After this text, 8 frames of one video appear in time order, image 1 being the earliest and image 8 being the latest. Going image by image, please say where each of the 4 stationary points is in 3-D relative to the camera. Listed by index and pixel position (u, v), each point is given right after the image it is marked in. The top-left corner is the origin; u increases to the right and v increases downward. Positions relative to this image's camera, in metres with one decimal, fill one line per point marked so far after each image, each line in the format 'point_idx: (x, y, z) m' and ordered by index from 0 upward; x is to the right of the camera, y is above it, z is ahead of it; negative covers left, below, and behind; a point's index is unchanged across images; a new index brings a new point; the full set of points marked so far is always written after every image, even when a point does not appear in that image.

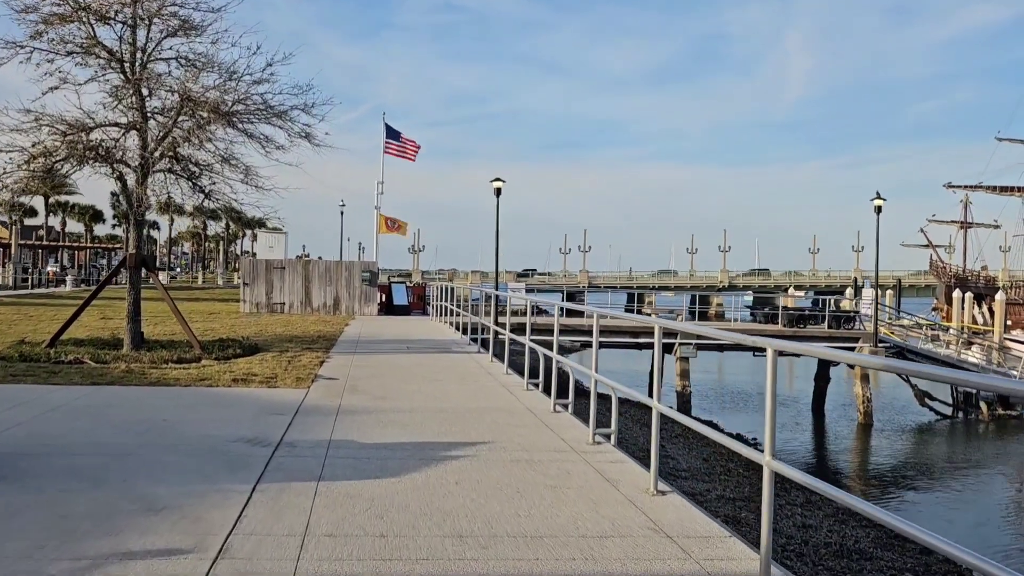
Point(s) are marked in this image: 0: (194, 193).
0: (-4.4, +1.3, +10.8) m
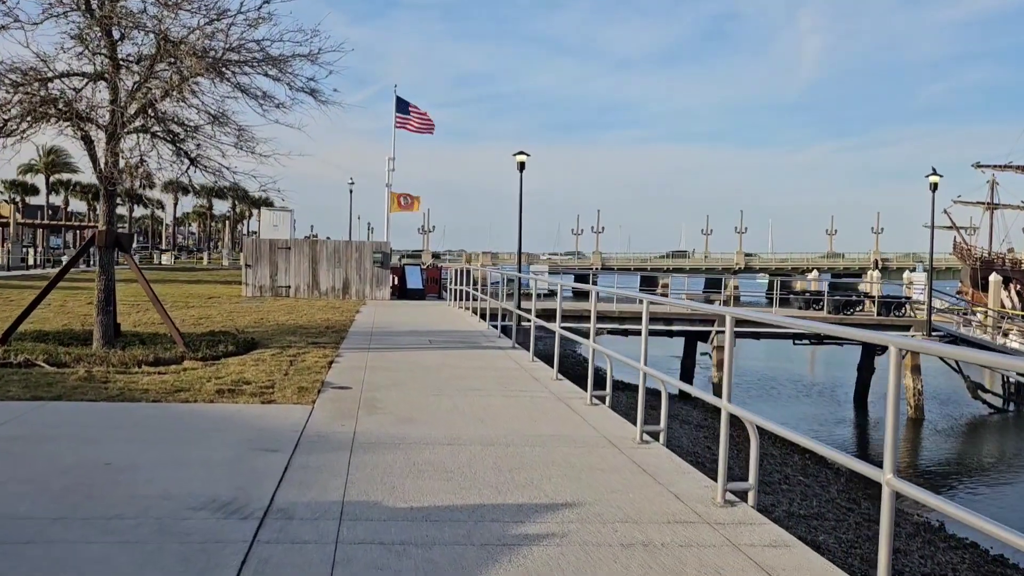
0: (-3.9, +1.5, +9.1) m
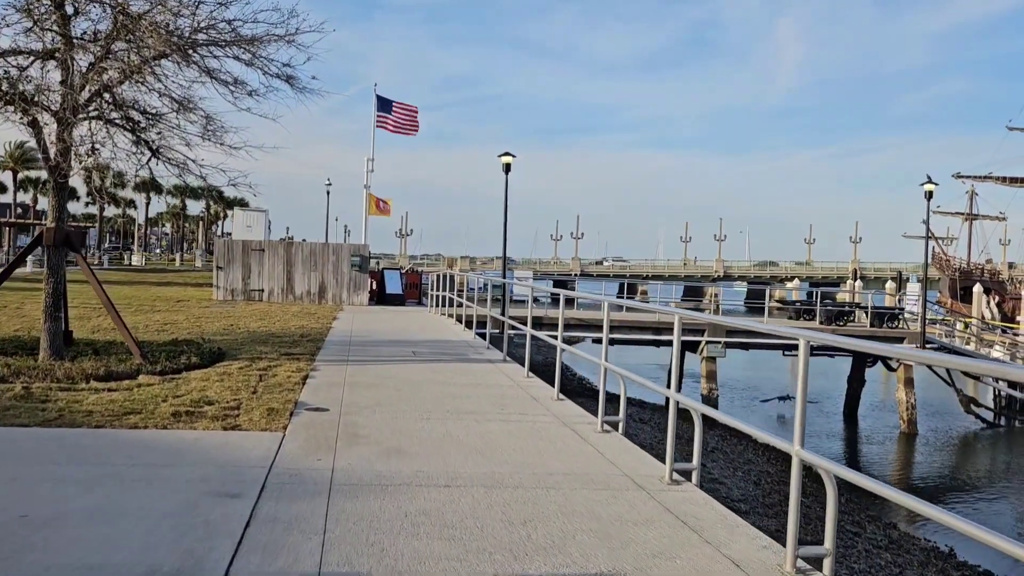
0: (-3.9, +1.4, +8.2) m
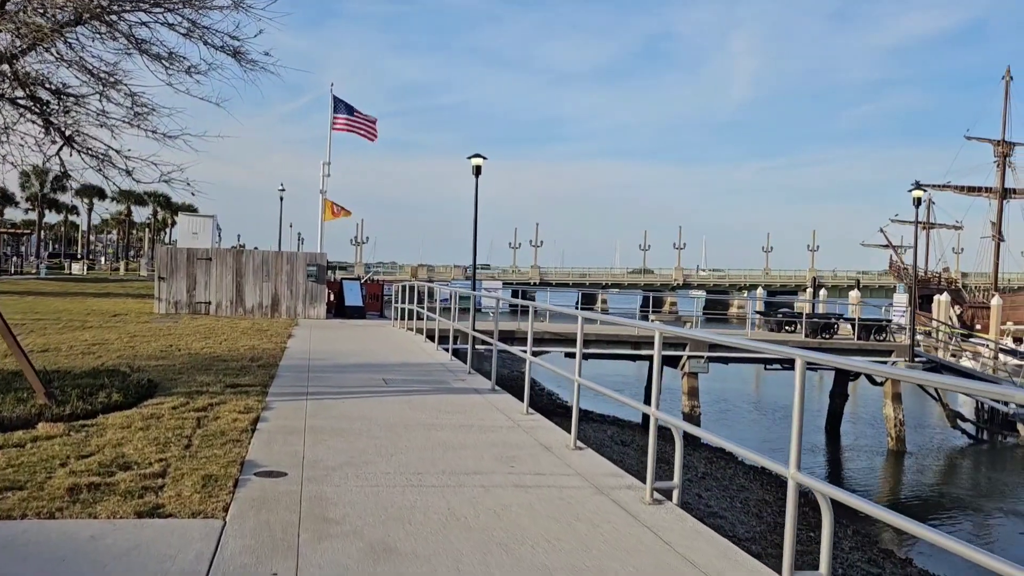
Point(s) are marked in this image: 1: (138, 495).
0: (-3.9, +1.3, +6.7) m
1: (-1.9, -1.1, +4.1) m
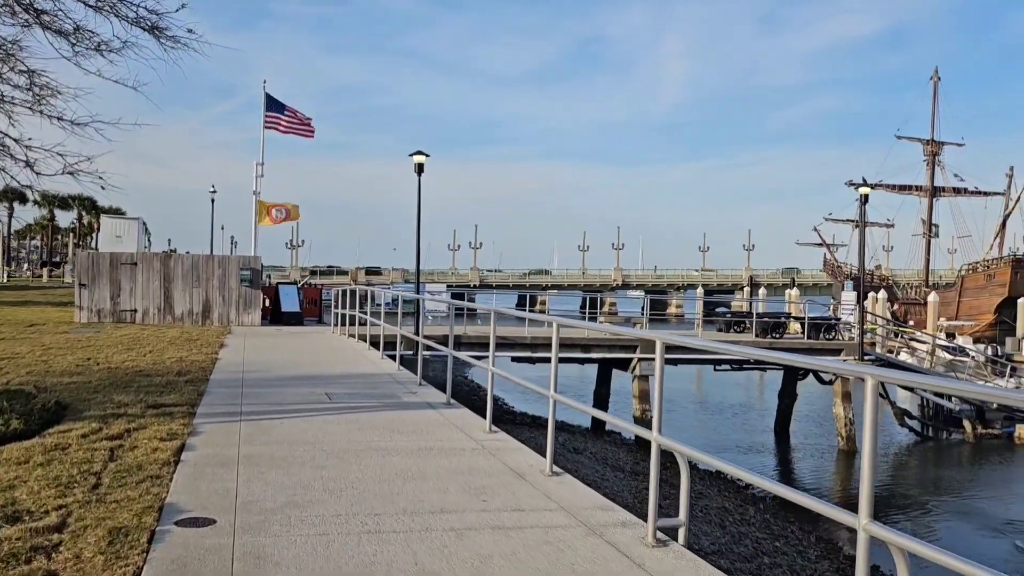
0: (-4.2, +1.2, +5.7) m
1: (-2.0, -1.1, +3.2) m
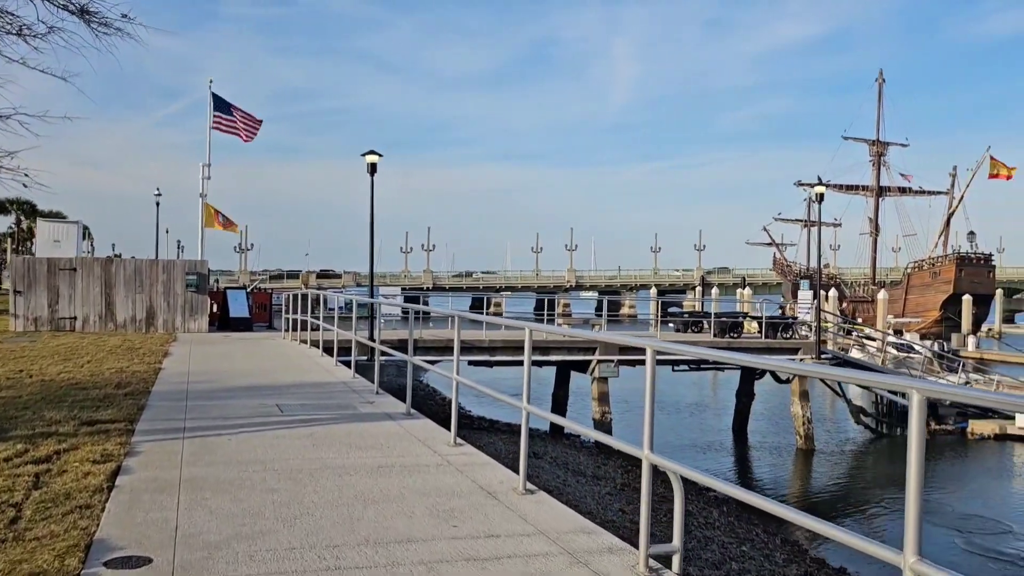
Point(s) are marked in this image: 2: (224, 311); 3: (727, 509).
0: (-4.5, +1.1, +5.1) m
1: (-2.1, -1.1, +2.8) m
2: (-7.1, -0.6, +19.4) m
3: (+3.5, -3.6, +12.9) m
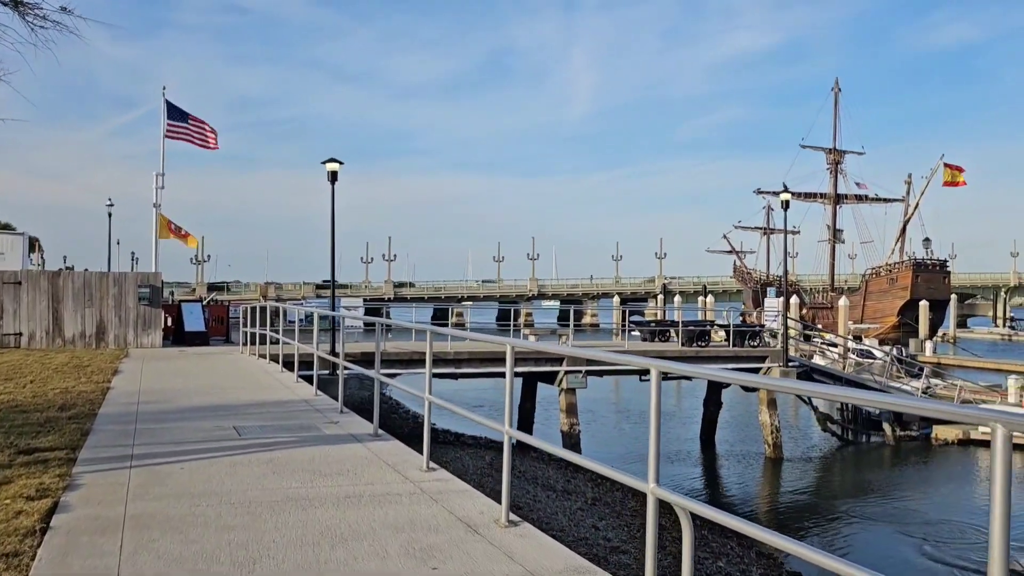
0: (-4.6, +1.0, +4.5) m
1: (-2.1, -1.2, +2.3) m
2: (-7.9, -0.9, +18.7) m
3: (+3.1, -3.8, +12.7) m
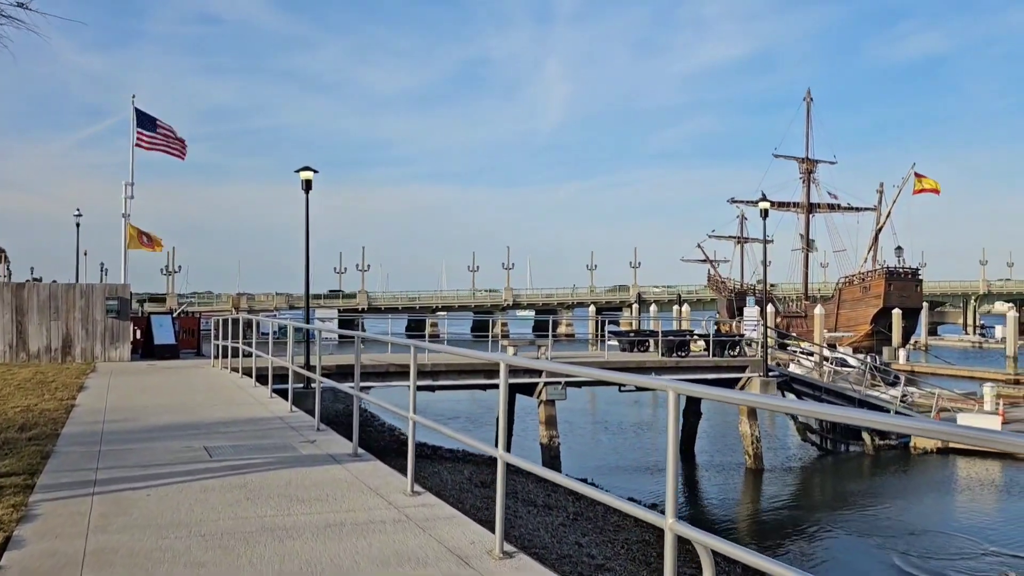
0: (-4.7, +0.9, +4.1) m
1: (-2.0, -1.3, +2.0) m
2: (-8.4, -1.1, +18.2) m
3: (+2.8, -3.9, +12.5) m
